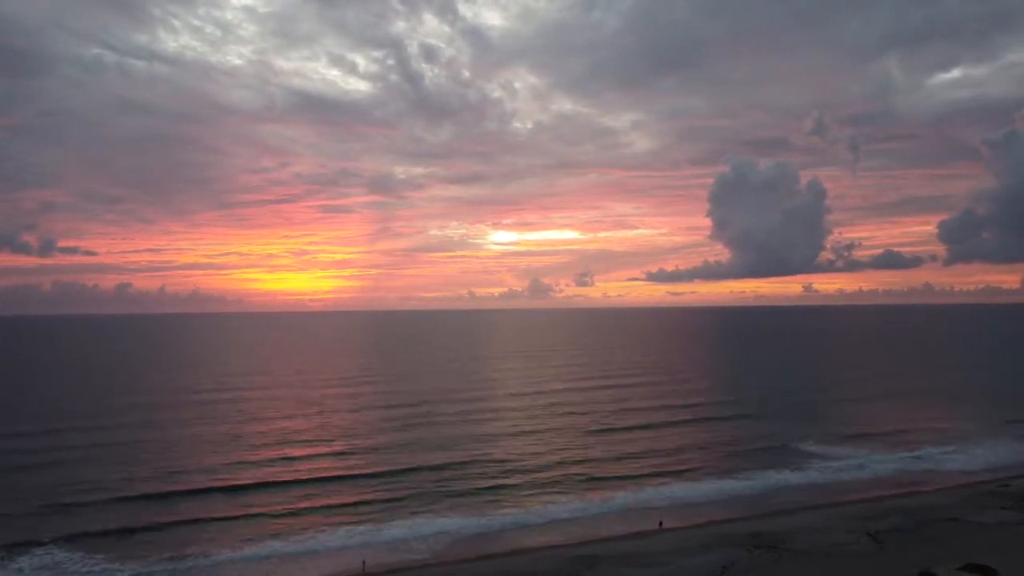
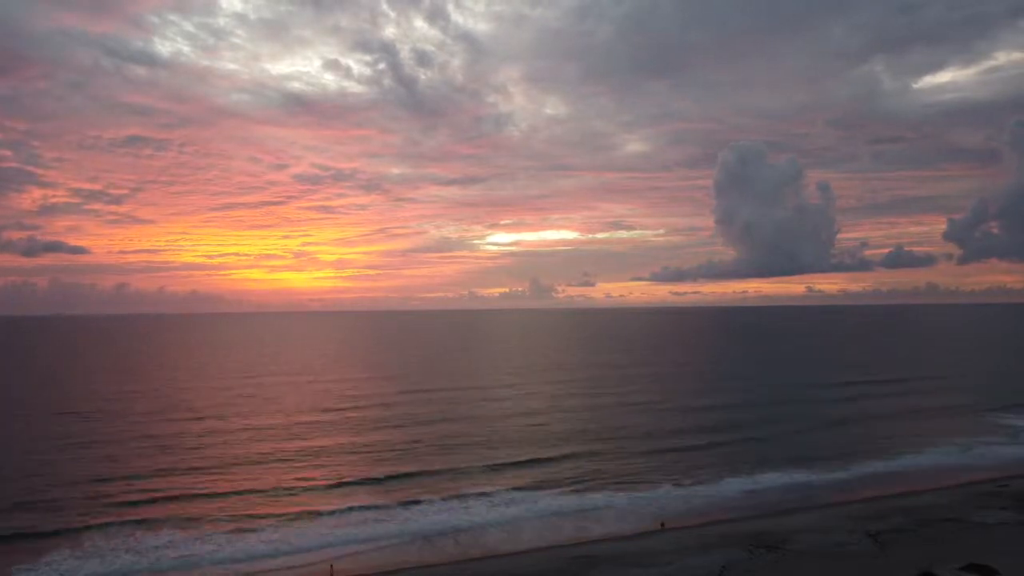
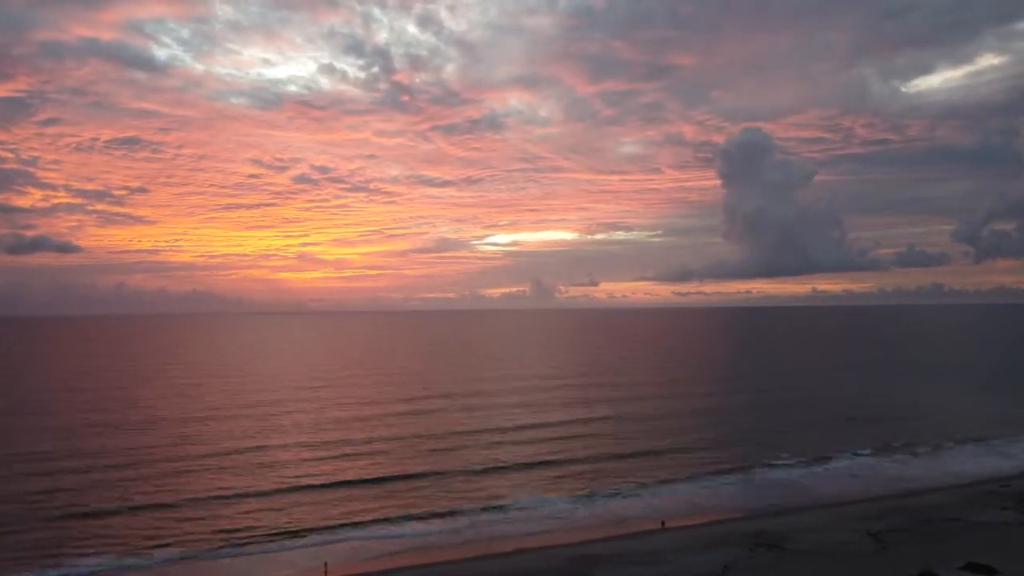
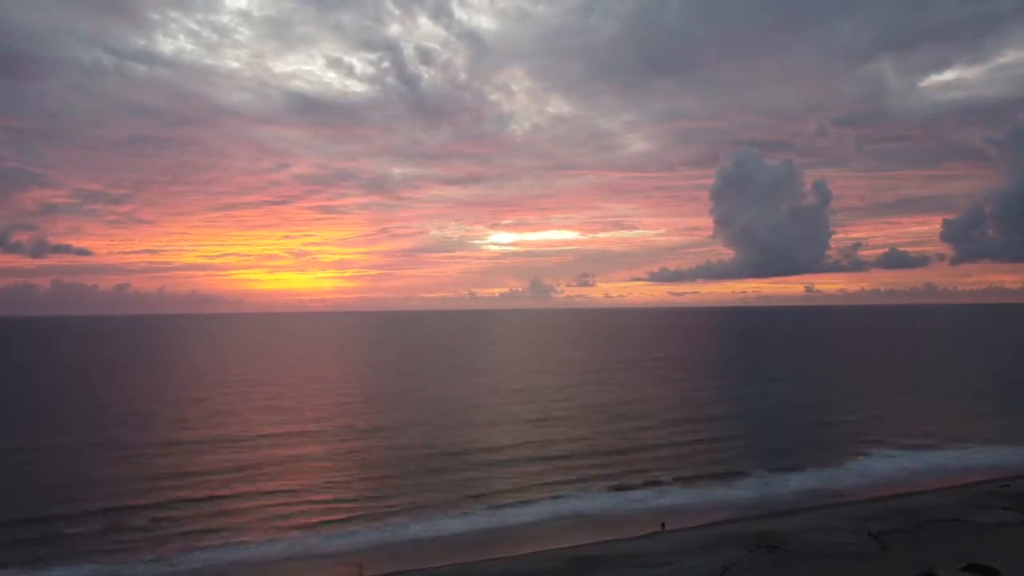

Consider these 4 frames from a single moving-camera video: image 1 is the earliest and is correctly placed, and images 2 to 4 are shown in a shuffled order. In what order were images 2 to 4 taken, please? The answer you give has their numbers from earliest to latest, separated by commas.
4, 2, 3
